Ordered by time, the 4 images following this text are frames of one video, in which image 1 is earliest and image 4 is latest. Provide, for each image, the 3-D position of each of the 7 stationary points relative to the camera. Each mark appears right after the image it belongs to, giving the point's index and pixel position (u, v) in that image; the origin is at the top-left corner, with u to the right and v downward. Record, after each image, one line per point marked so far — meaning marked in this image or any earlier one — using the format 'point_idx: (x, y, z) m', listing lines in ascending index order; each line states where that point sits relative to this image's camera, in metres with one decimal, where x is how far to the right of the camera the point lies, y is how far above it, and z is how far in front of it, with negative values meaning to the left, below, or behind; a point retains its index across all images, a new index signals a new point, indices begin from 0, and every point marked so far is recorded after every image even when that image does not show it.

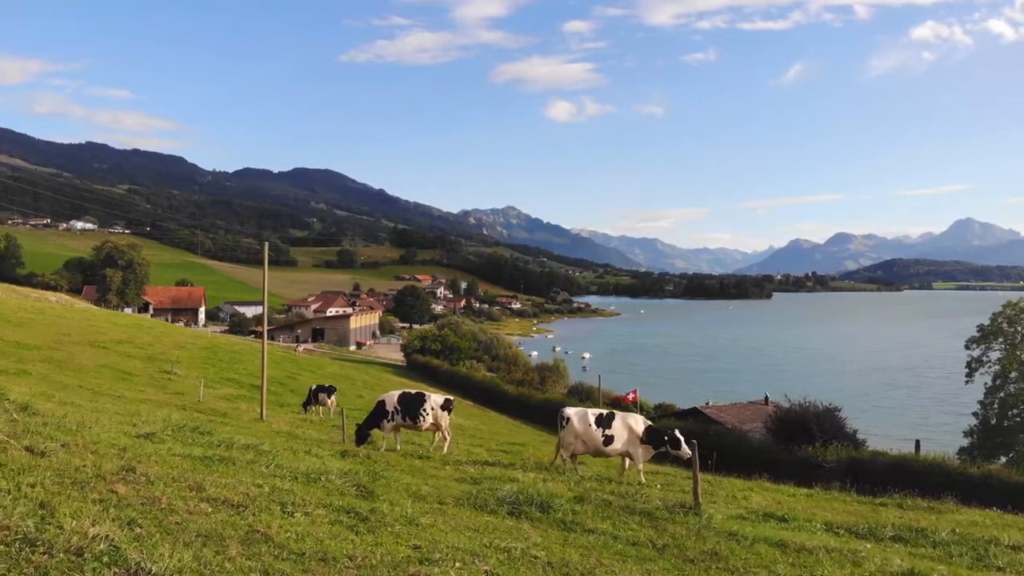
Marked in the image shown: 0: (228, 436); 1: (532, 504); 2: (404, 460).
0: (-5.6, -3.0, +13.2) m
1: (+0.4, -2.6, +8.1) m
2: (-2.6, -3.9, +15.2) m
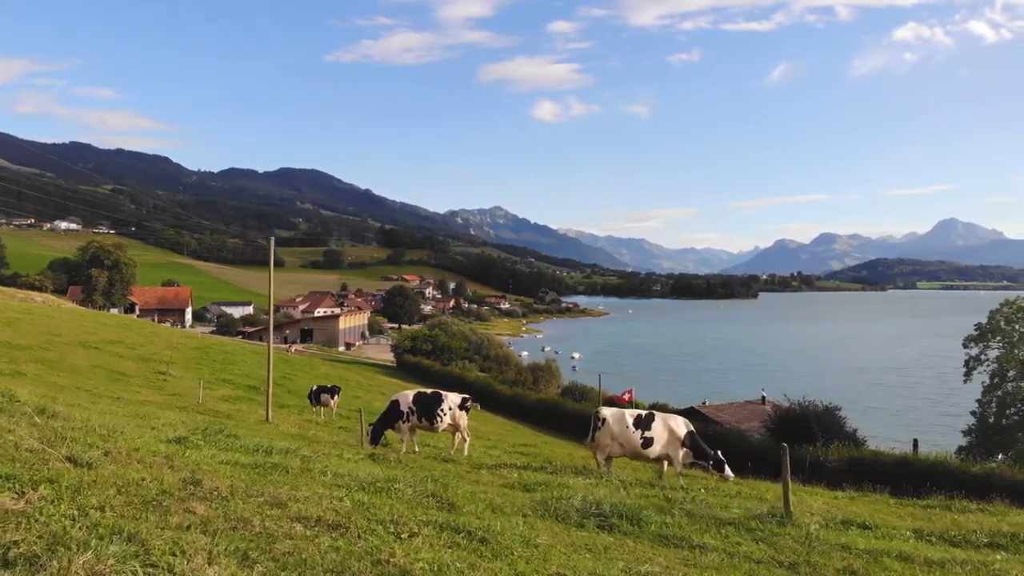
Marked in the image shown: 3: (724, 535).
0: (-4.8, -2.8, +12.3) m
1: (+1.2, -2.5, +7.3) m
2: (-1.8, -3.8, +14.4) m
3: (+2.2, -2.6, +6.9) m
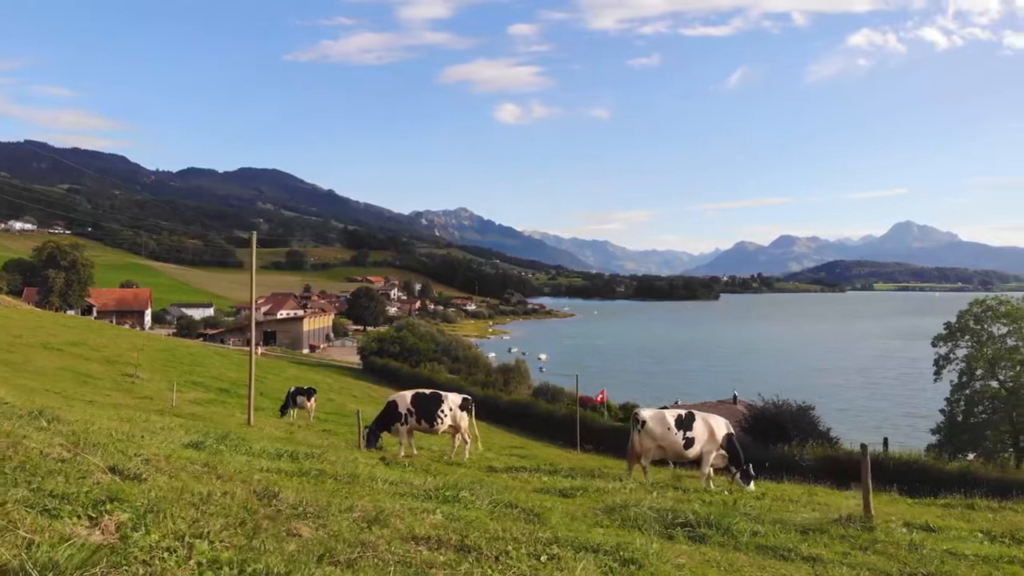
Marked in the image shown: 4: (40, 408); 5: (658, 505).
0: (-4.3, -2.7, +11.4) m
1: (+2.0, -2.4, +6.6) m
2: (-1.4, -3.6, +13.6) m
3: (+2.9, -2.4, +6.3) m
4: (-8.0, -2.0, +11.0) m
5: (+1.8, -2.6, +8.0) m
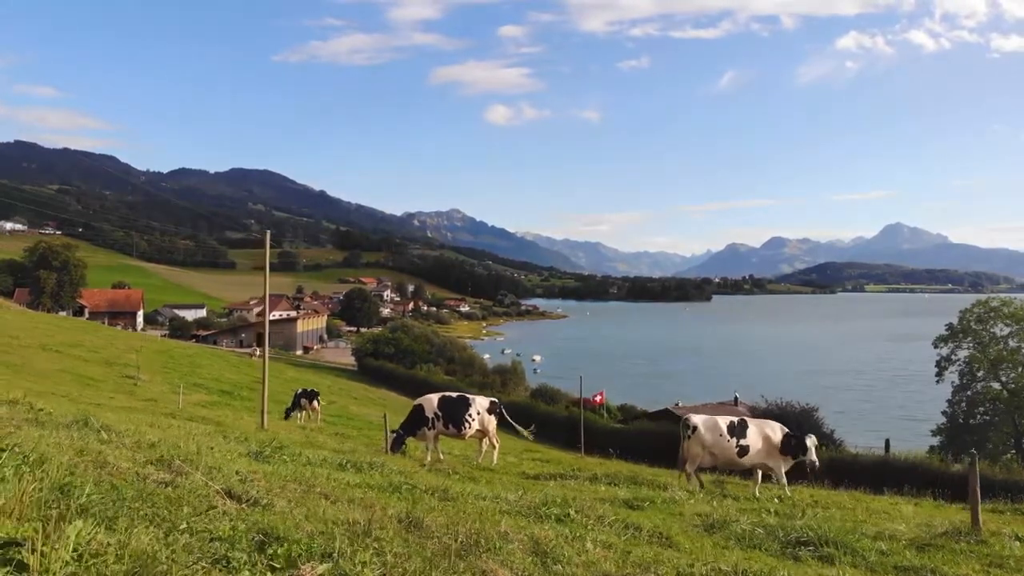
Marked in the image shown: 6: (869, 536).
0: (-3.4, -2.7, +10.8) m
1: (+2.9, -2.3, +6.1) m
2: (-0.6, -3.6, +13.0) m
3: (+3.8, -2.4, +5.8) m
4: (-7.1, -2.0, +10.5) m
5: (+2.7, -2.6, +7.5) m
6: (+3.5, -2.5, +6.7) m
